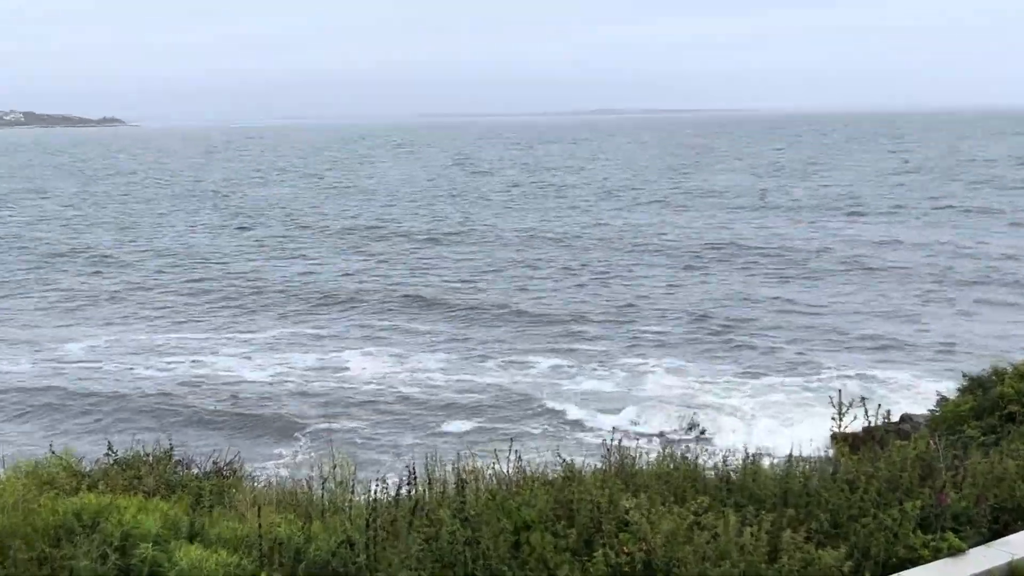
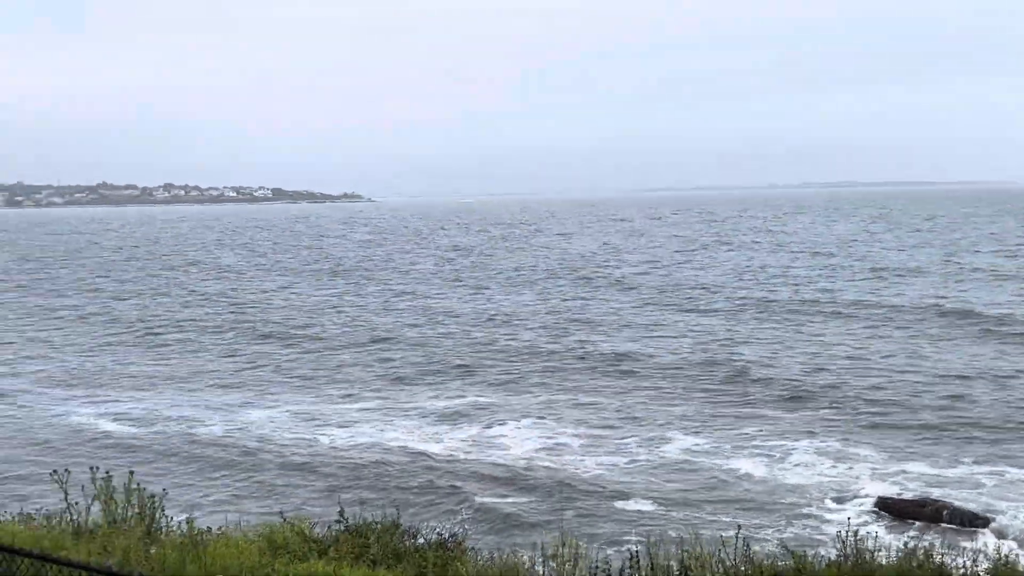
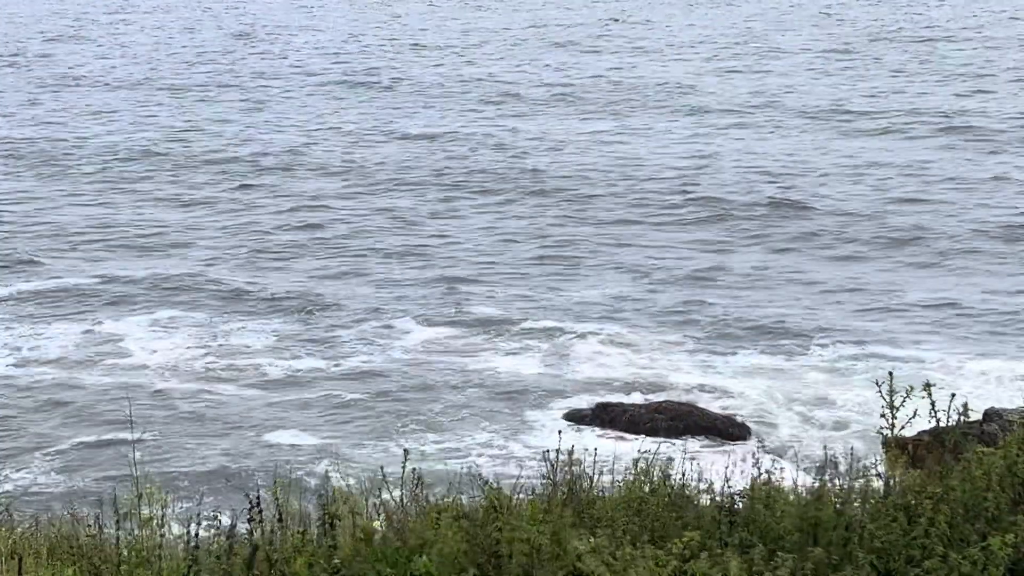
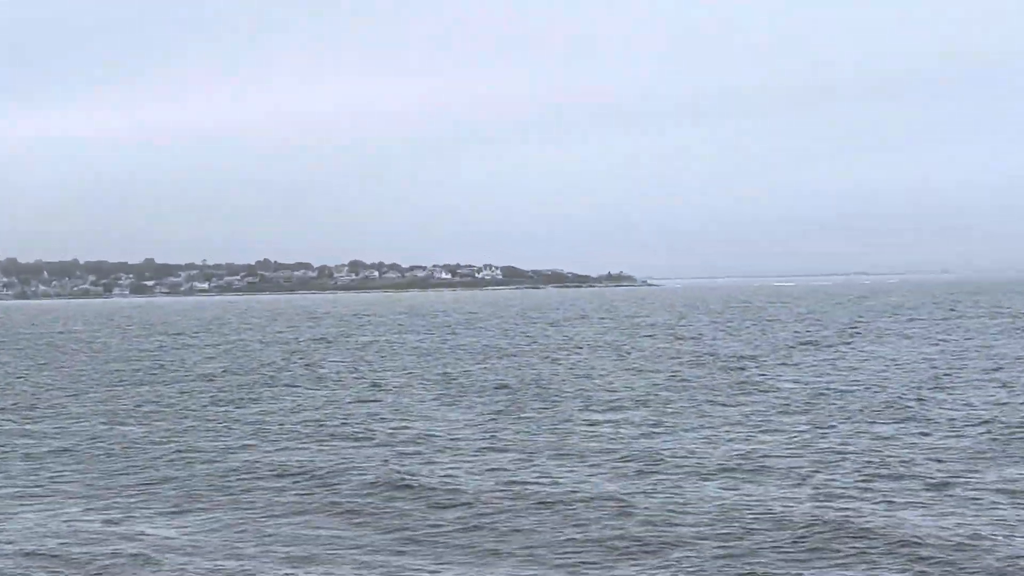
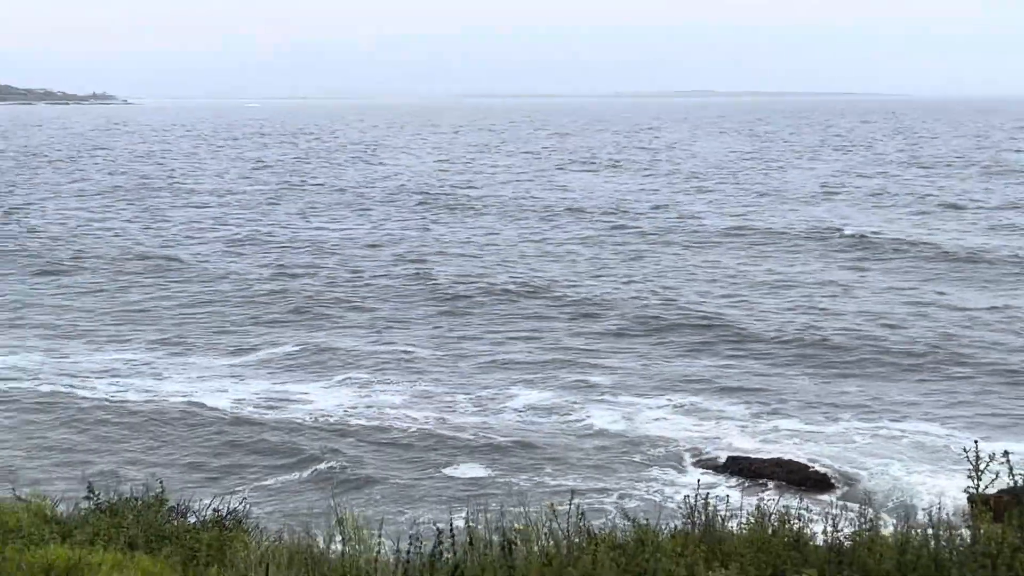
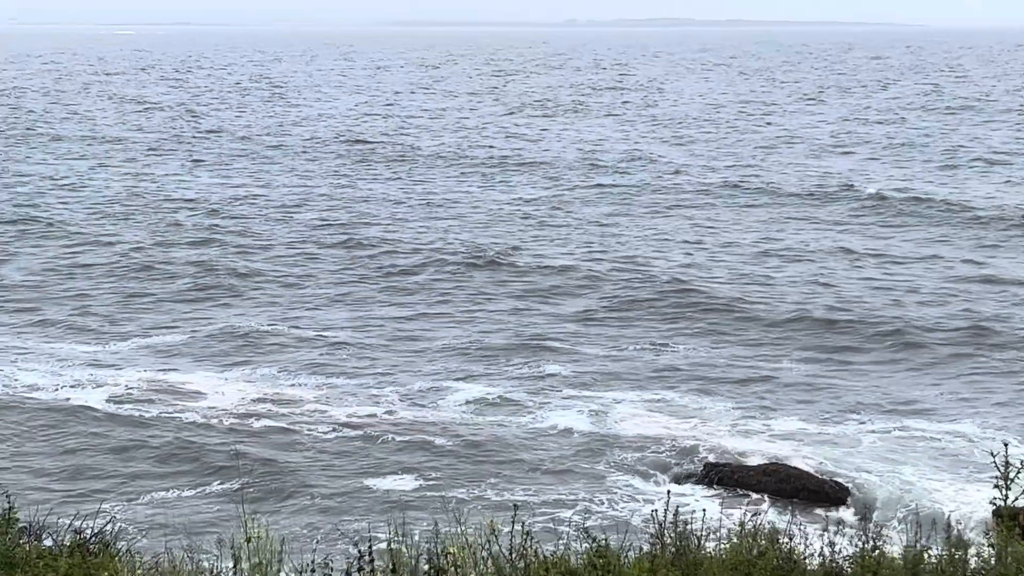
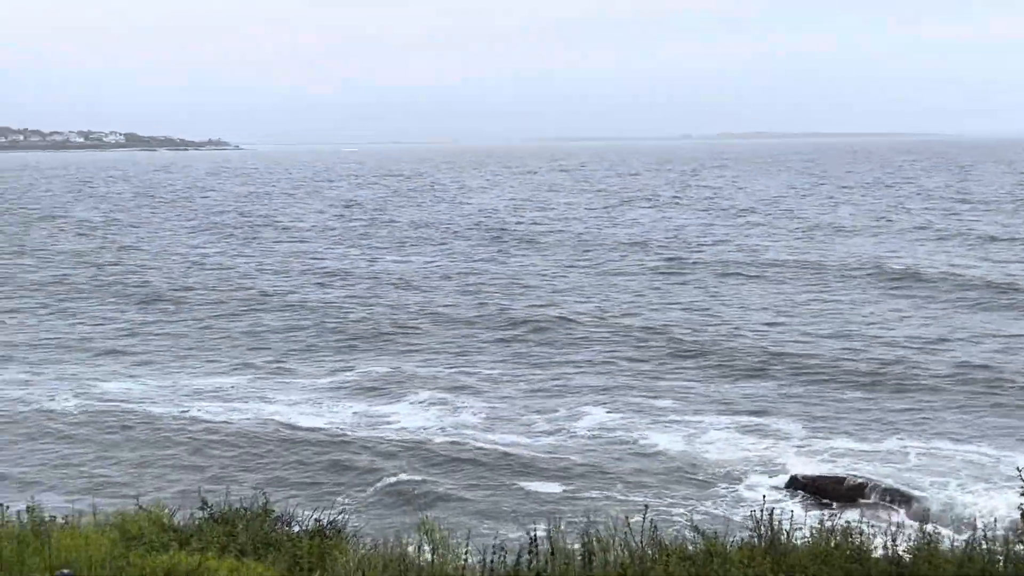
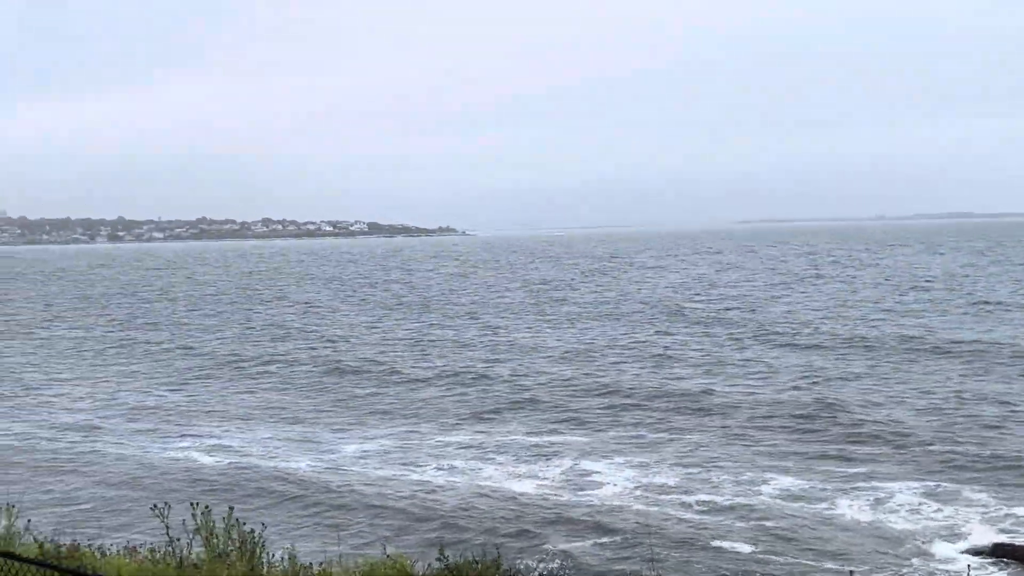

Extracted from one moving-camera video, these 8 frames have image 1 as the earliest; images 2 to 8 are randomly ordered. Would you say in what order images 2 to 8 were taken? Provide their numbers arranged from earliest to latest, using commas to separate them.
3, 6, 5, 7, 2, 8, 4
